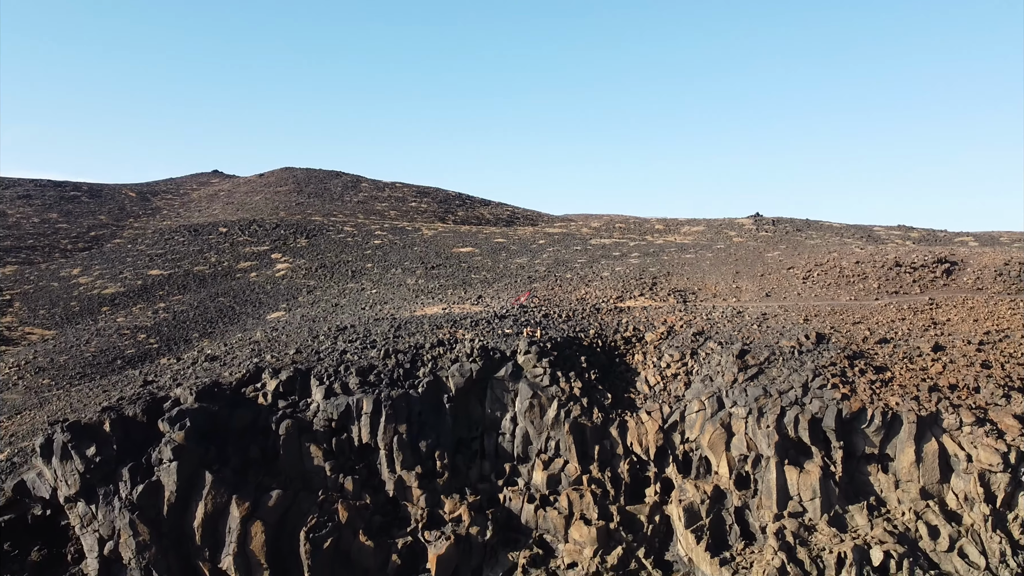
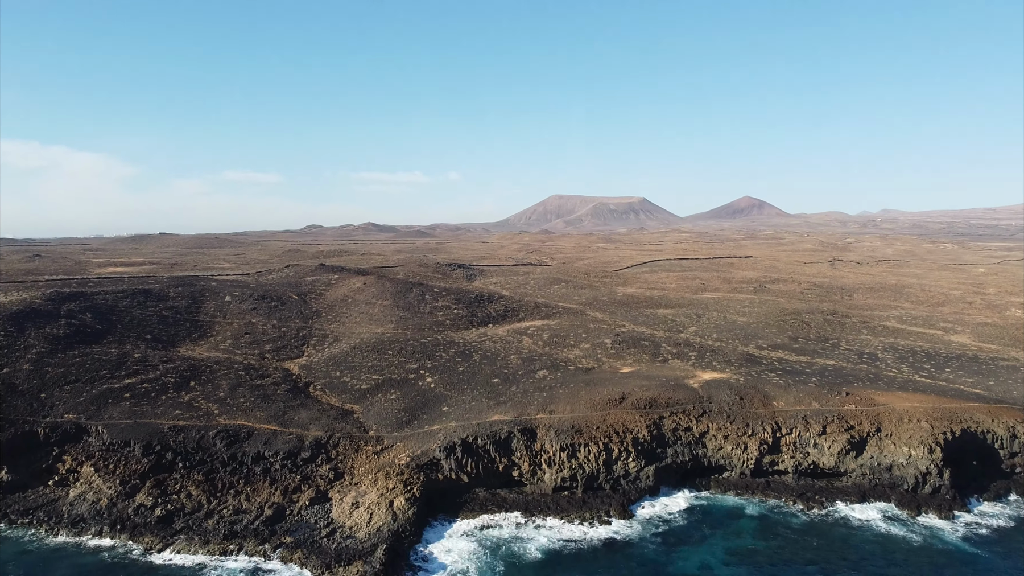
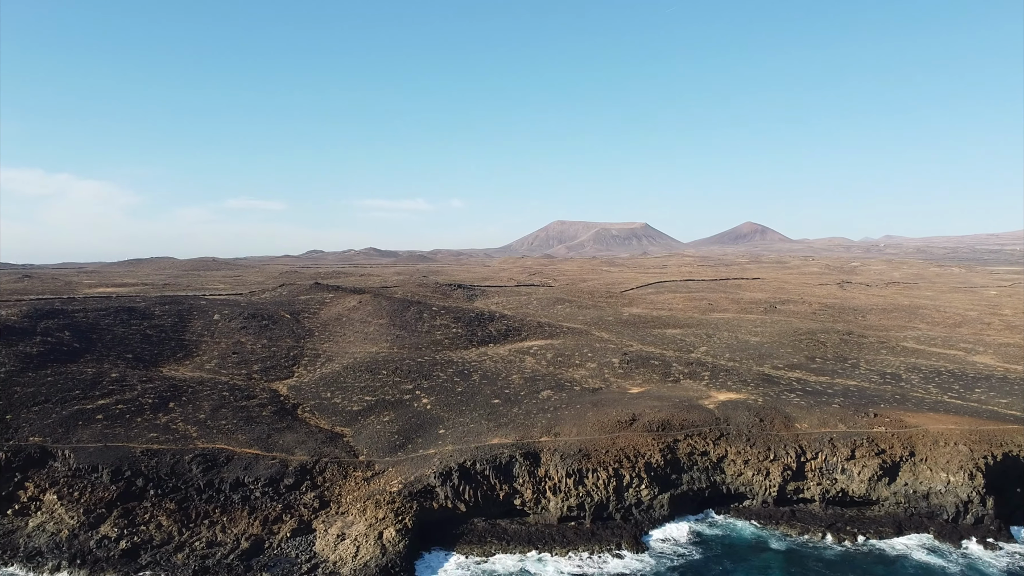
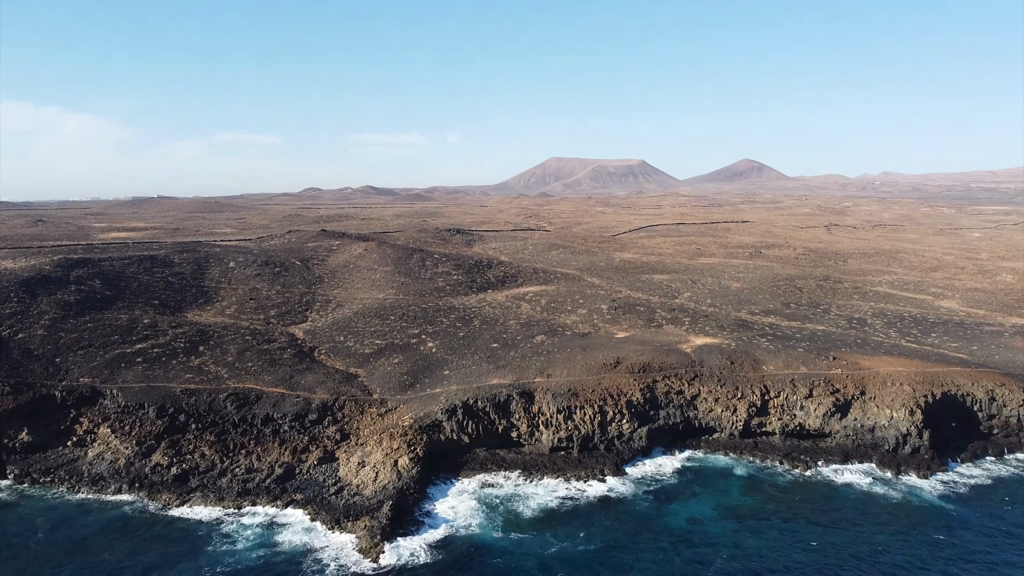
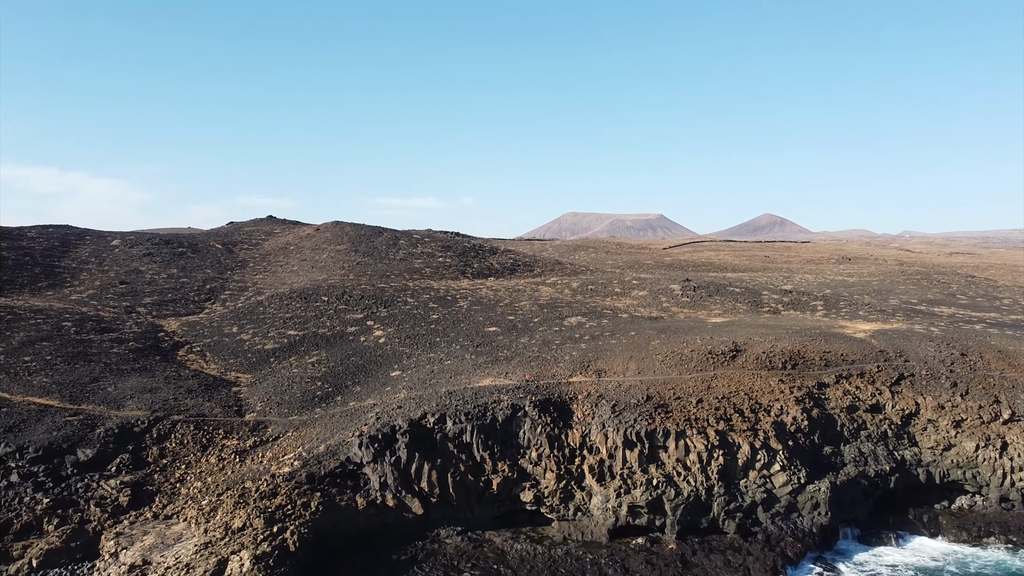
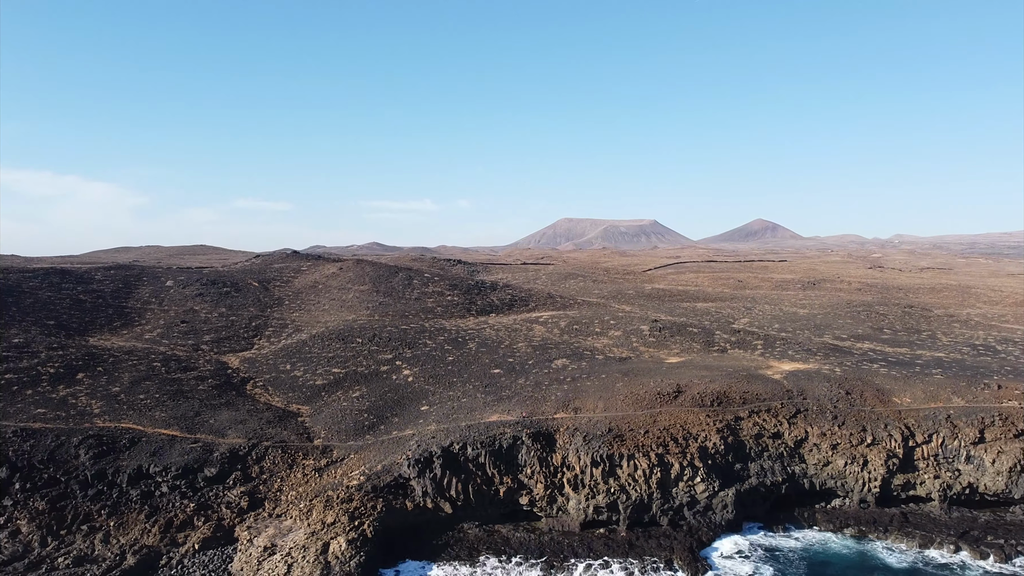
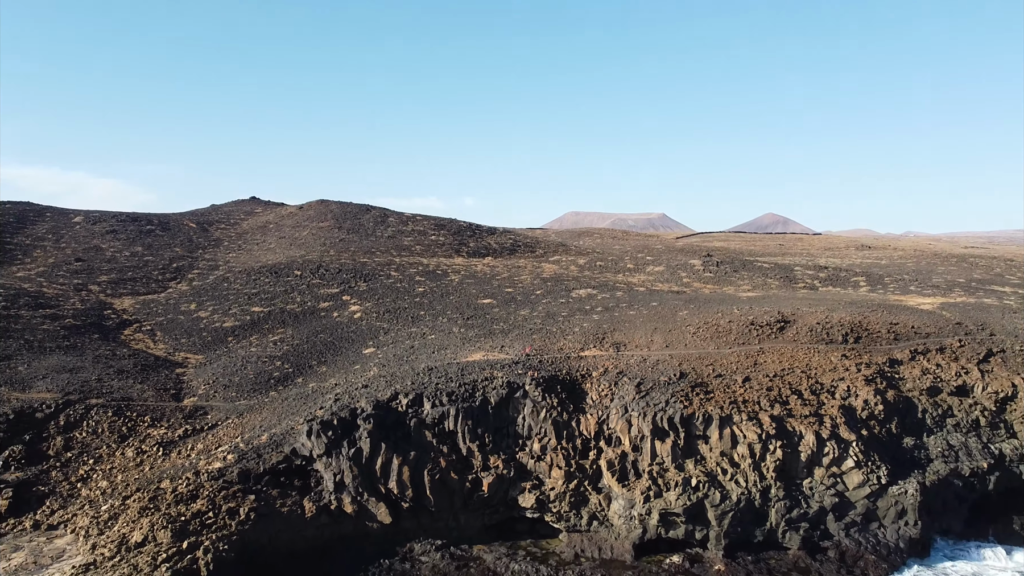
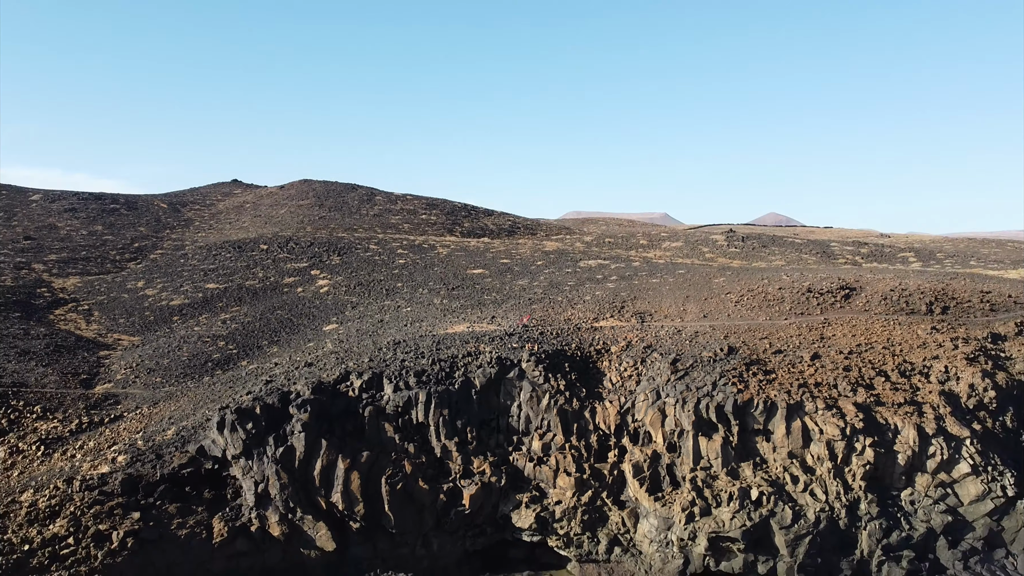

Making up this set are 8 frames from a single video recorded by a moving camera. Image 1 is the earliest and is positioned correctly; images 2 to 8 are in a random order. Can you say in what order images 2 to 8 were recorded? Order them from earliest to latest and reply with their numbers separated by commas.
8, 7, 5, 6, 3, 2, 4
